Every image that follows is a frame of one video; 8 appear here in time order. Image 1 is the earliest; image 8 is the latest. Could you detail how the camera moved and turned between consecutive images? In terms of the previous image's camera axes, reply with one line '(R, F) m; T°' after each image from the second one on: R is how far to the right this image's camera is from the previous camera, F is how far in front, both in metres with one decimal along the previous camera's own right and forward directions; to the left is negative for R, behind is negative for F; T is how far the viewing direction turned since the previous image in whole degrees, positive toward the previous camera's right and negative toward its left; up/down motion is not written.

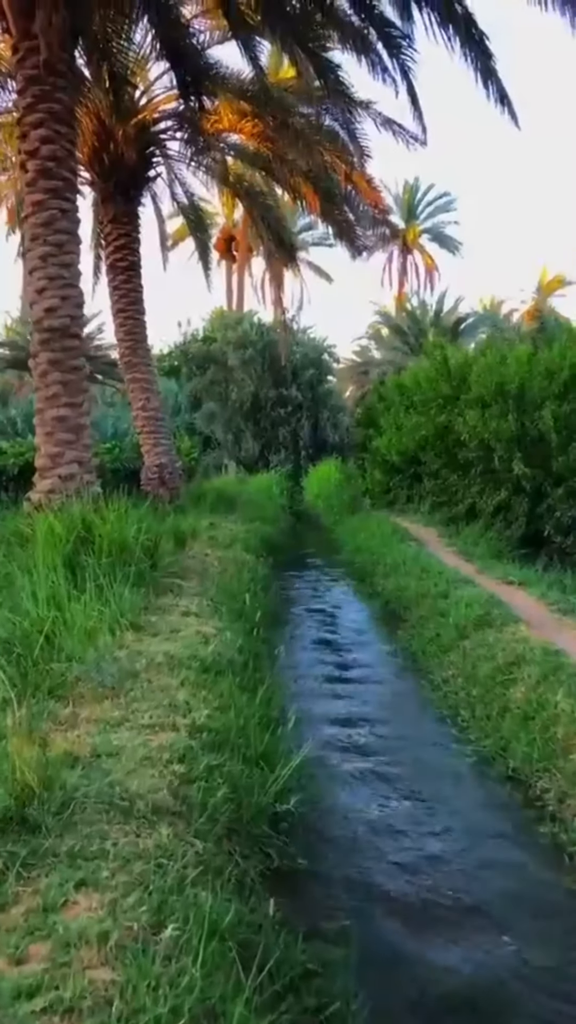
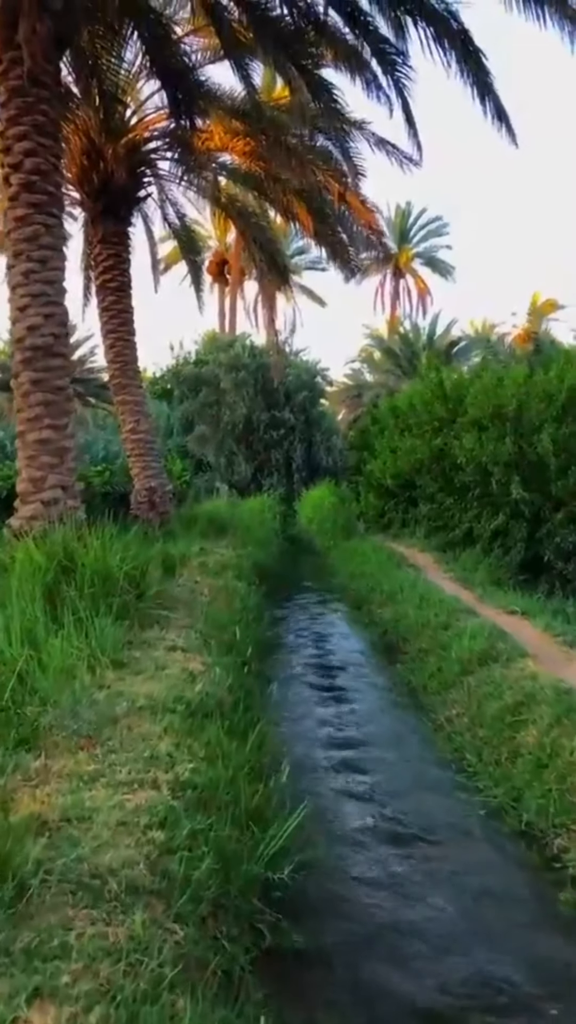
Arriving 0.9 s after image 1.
(0.0, +0.4) m; 0°
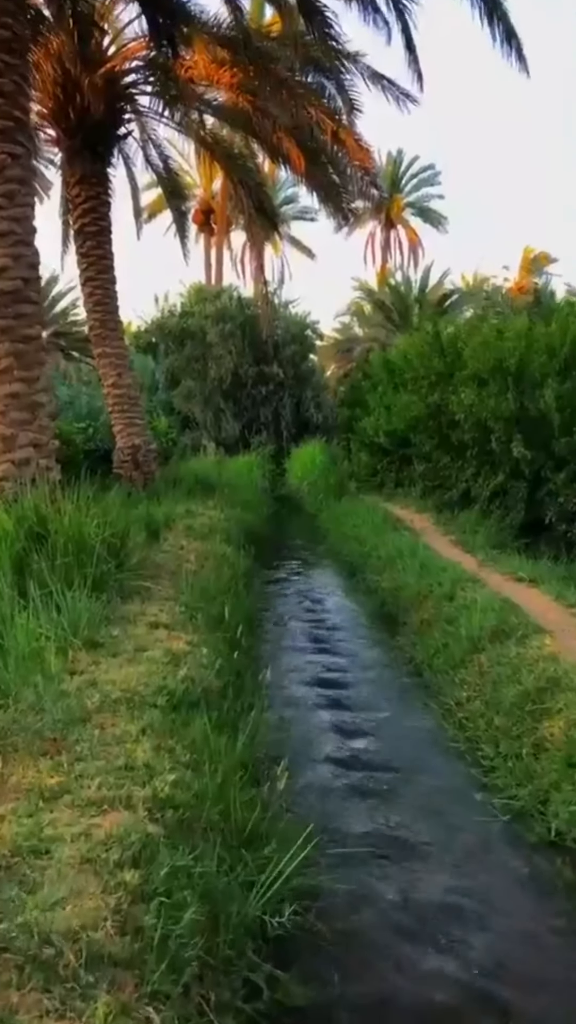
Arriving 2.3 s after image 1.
(0.0, +0.7) m; +1°
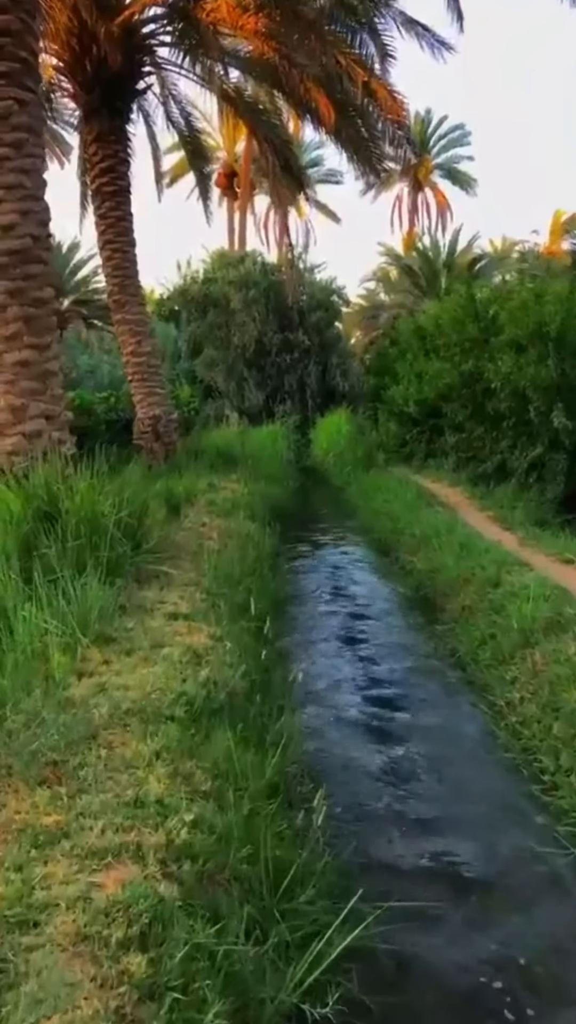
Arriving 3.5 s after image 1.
(-0.1, +0.6) m; -2°
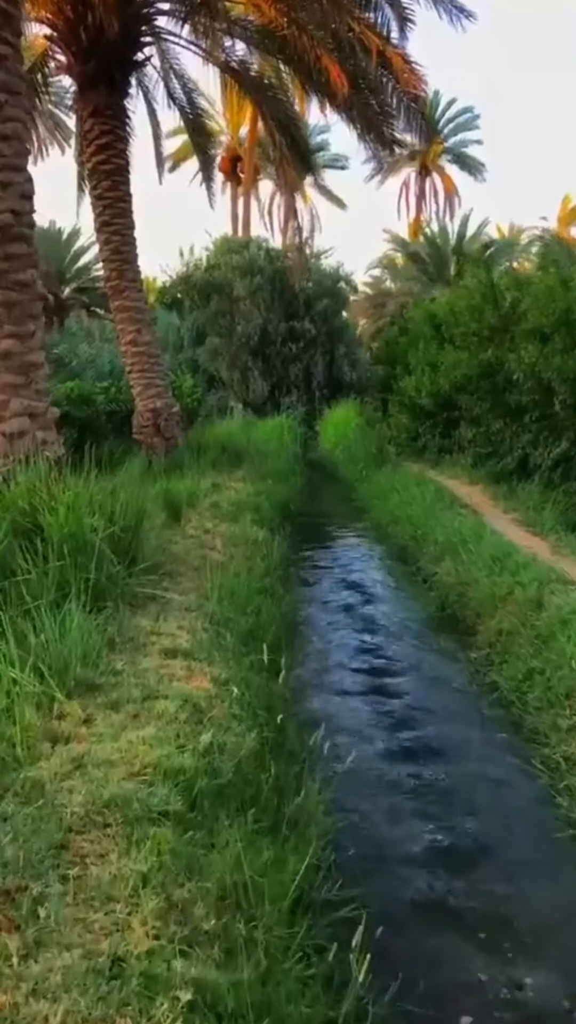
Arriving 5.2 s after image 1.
(-0.1, +0.9) m; 0°
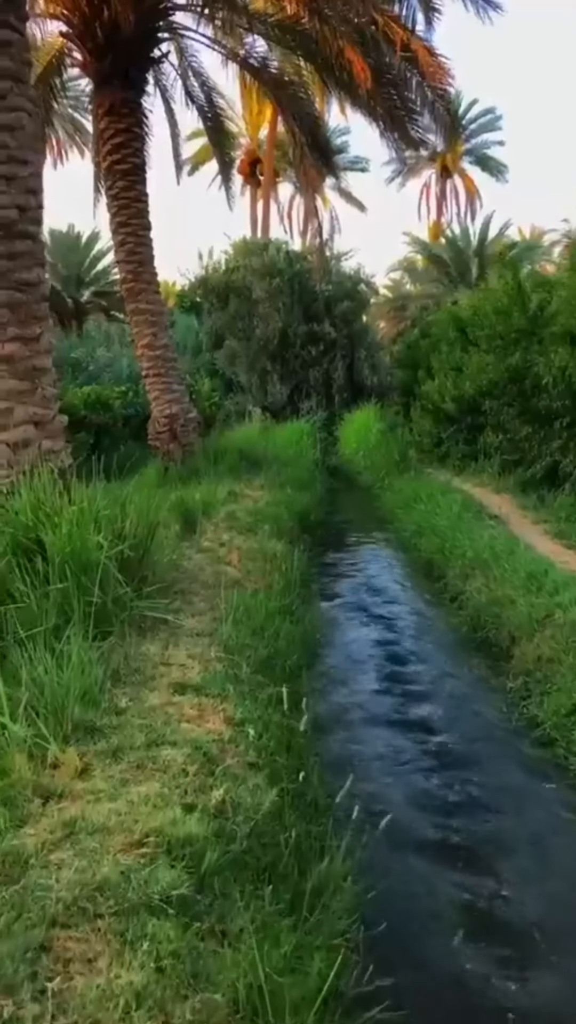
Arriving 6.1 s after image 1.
(0.0, +0.5) m; -1°
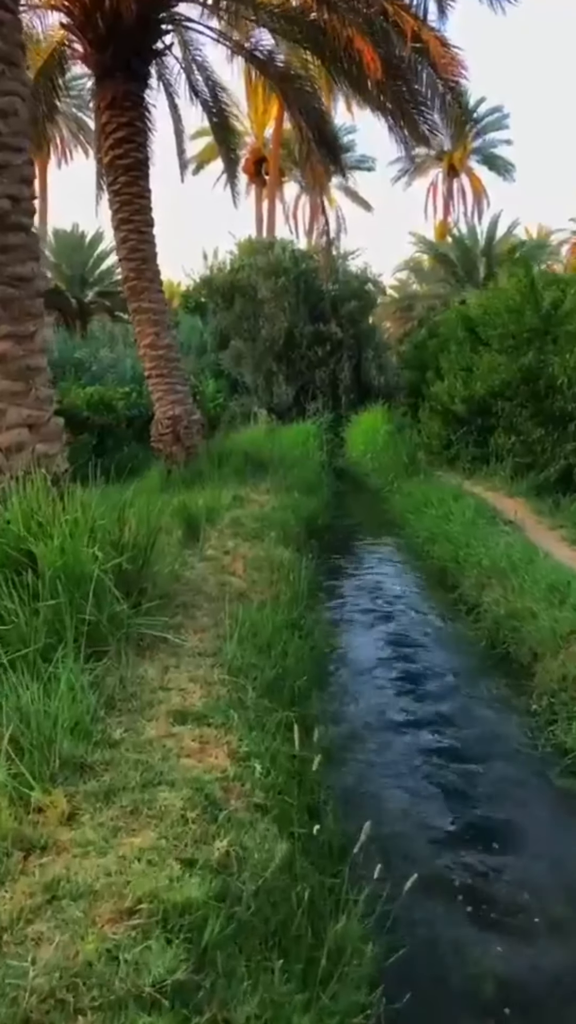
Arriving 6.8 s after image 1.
(0.0, +0.4) m; 0°
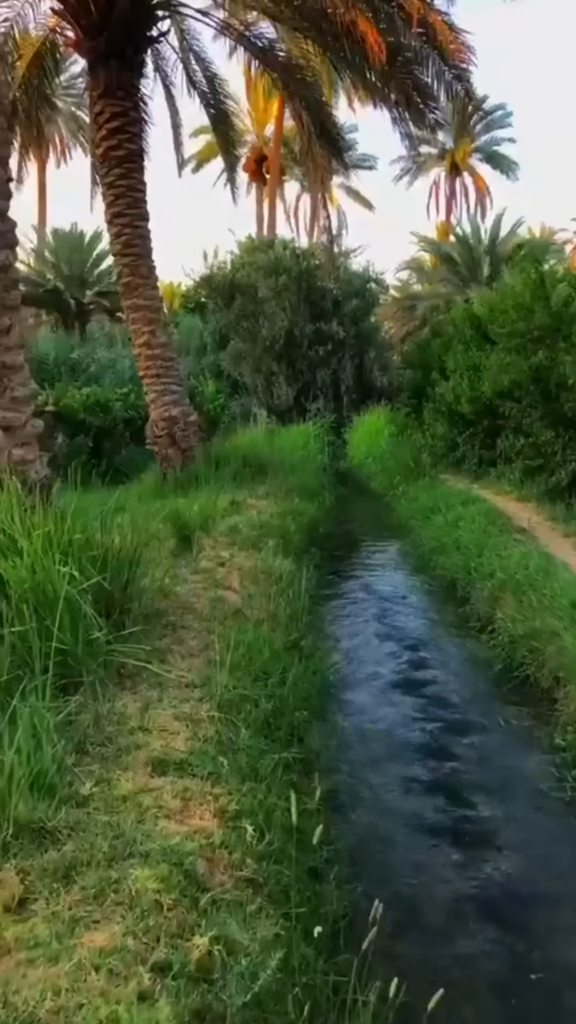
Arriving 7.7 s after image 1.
(0.0, +0.5) m; 0°
